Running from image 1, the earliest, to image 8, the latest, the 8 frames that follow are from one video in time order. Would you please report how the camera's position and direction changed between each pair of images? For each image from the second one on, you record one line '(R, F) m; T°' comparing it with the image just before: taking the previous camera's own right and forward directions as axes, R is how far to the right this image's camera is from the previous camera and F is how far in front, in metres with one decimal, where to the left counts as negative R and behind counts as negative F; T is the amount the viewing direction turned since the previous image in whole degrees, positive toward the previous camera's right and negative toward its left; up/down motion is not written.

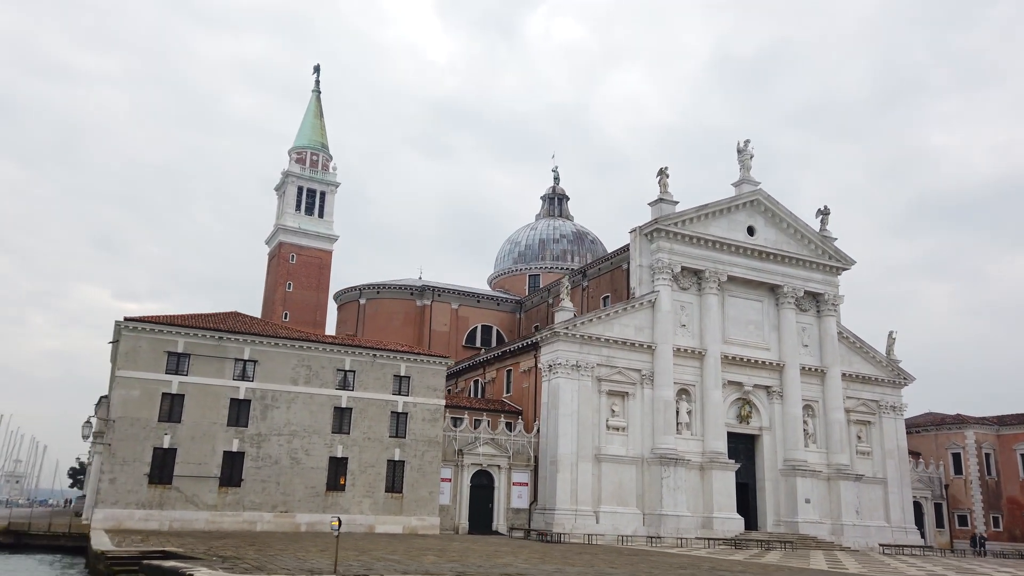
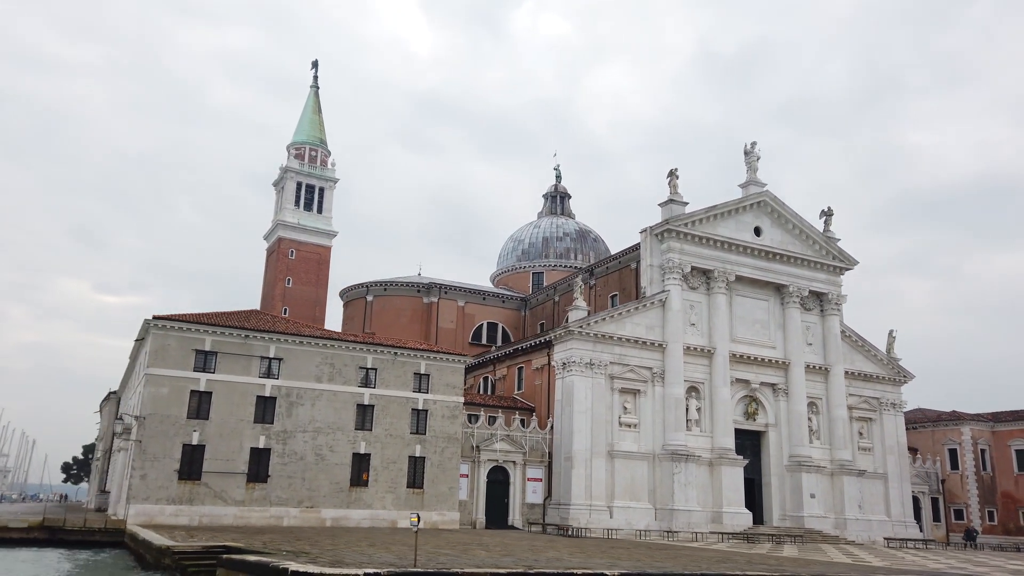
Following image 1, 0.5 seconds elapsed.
(-1.5, -0.6) m; +1°
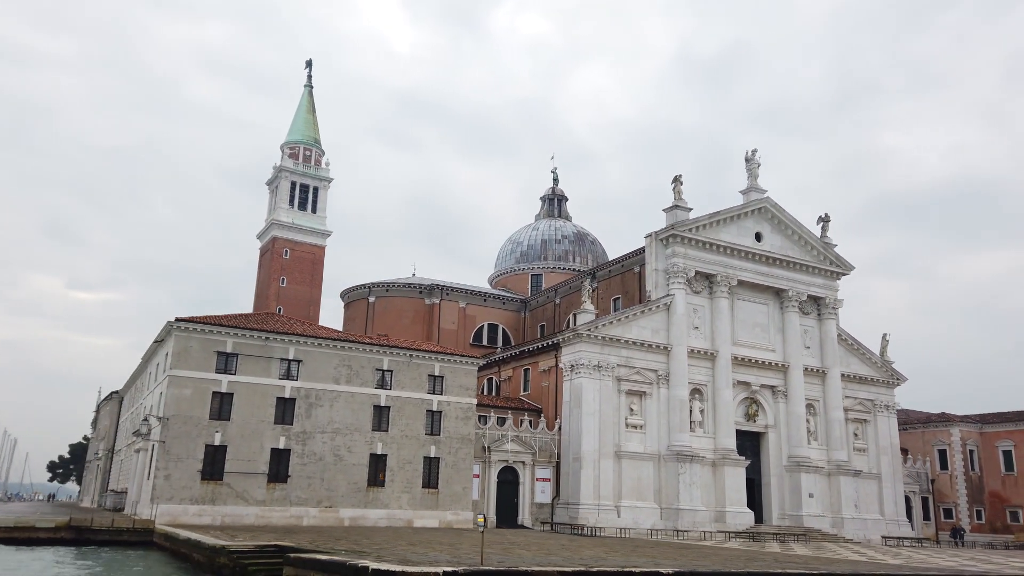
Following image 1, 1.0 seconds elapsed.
(-1.5, -0.7) m; +2°
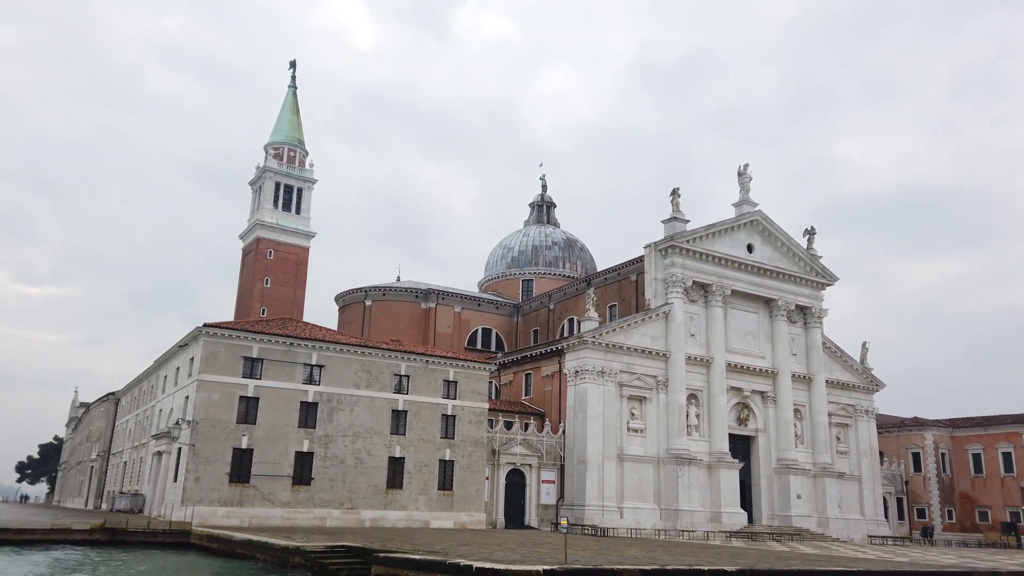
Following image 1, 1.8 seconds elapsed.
(-2.4, -1.2) m; +3°
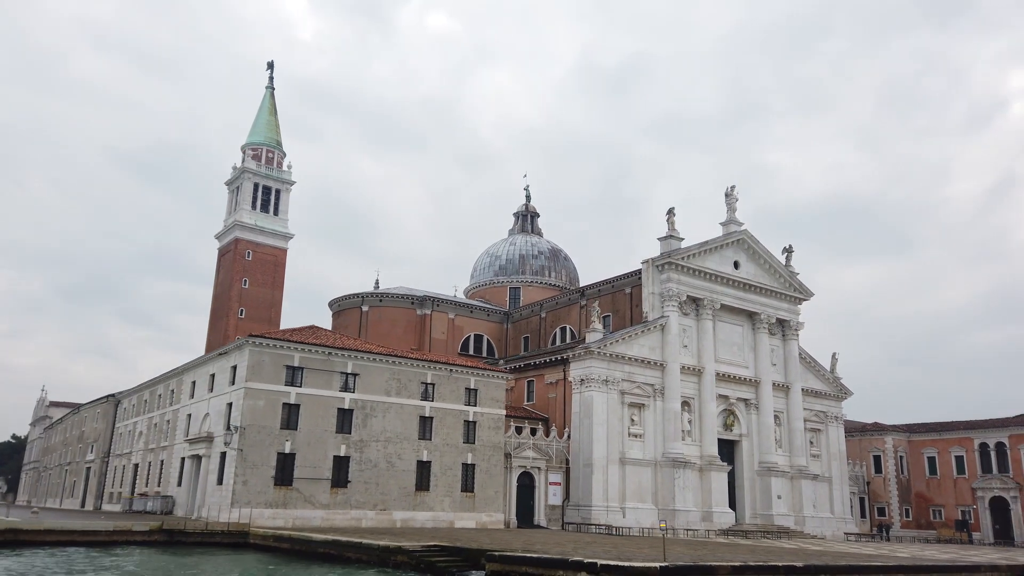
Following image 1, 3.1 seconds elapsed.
(-3.8, -2.1) m; +4°
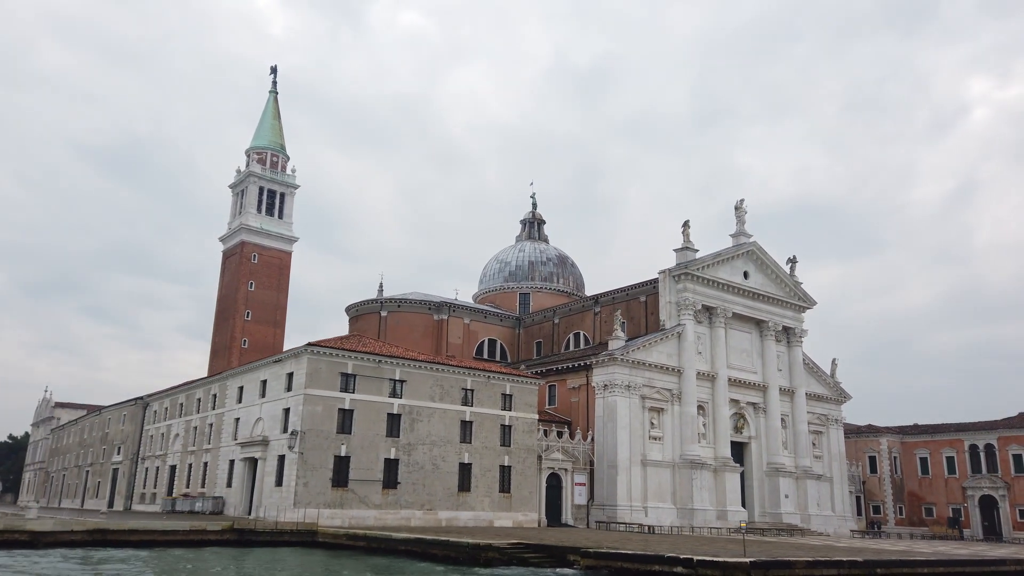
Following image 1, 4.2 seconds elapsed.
(-3.1, -1.8) m; +2°
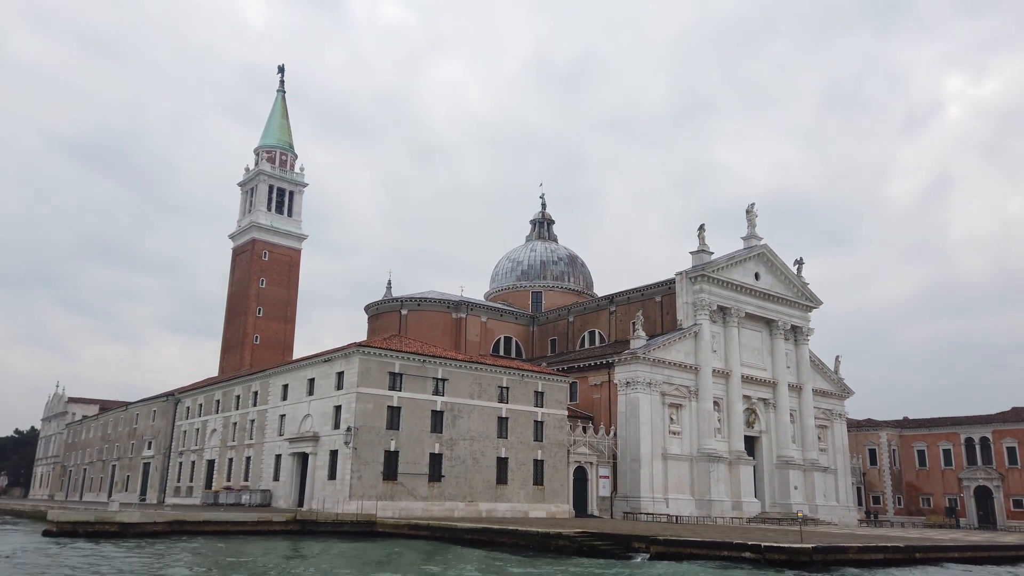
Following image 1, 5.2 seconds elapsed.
(-2.6, -1.8) m; +1°
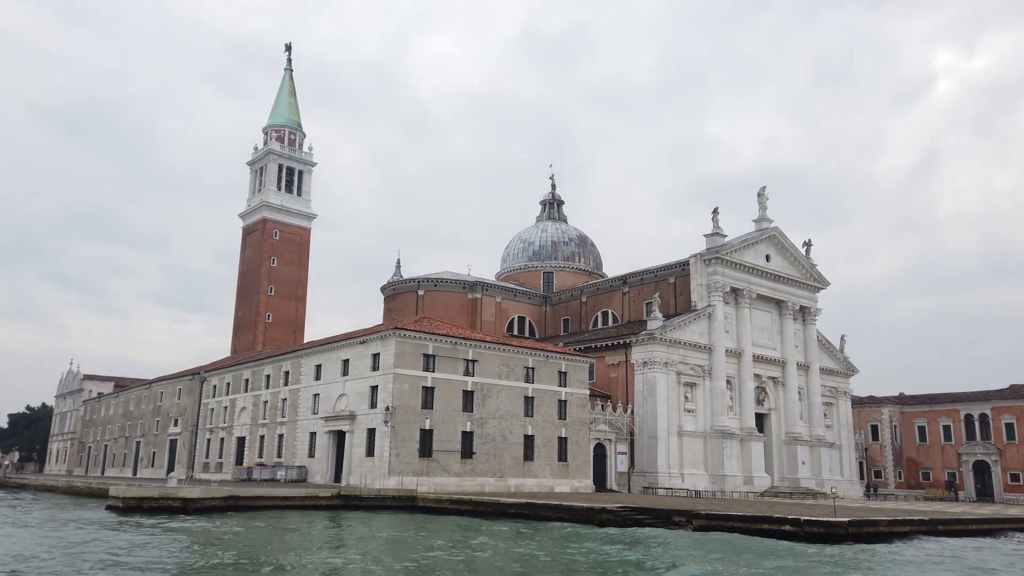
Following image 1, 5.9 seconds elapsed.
(-1.8, -1.3) m; +1°
